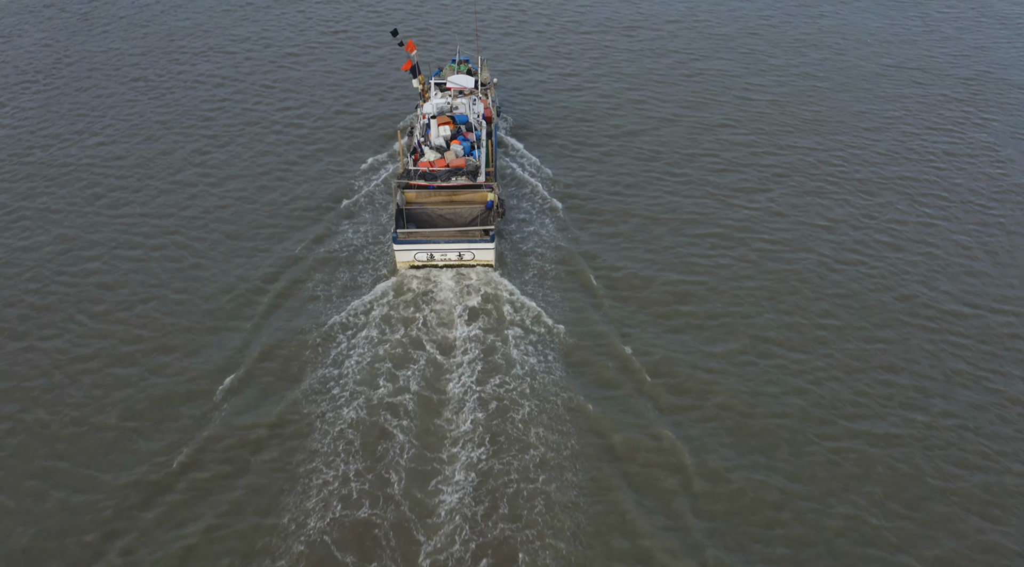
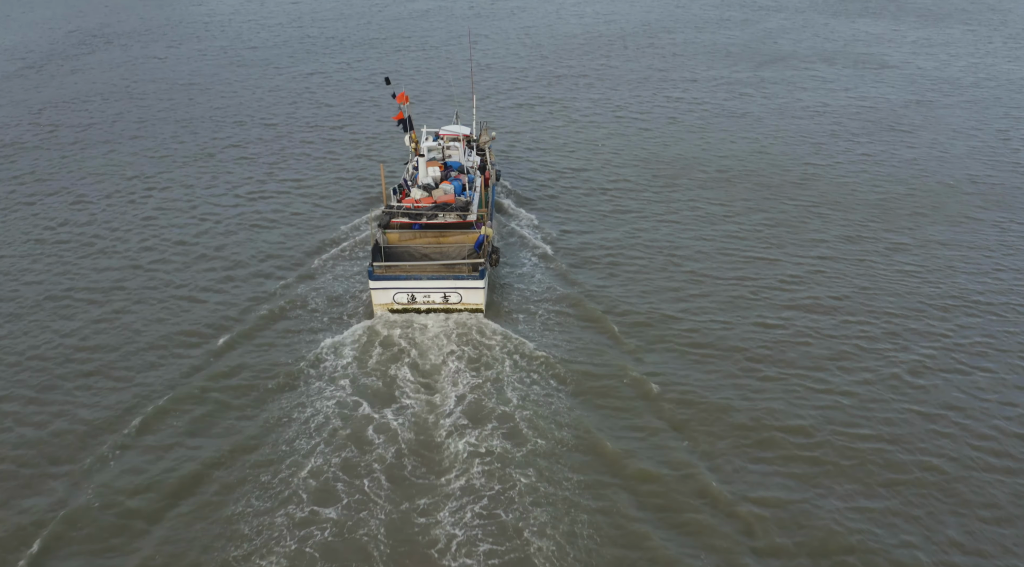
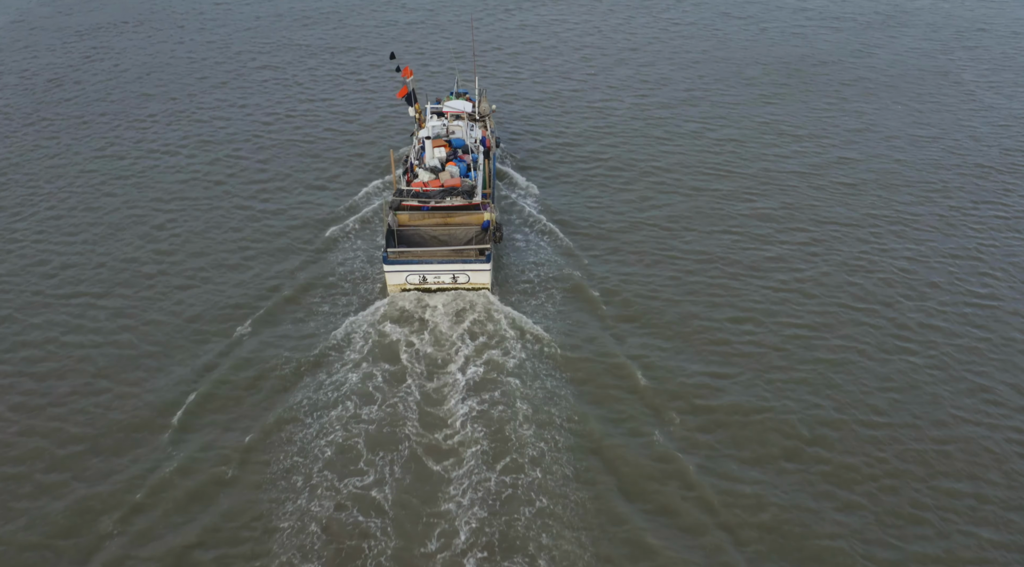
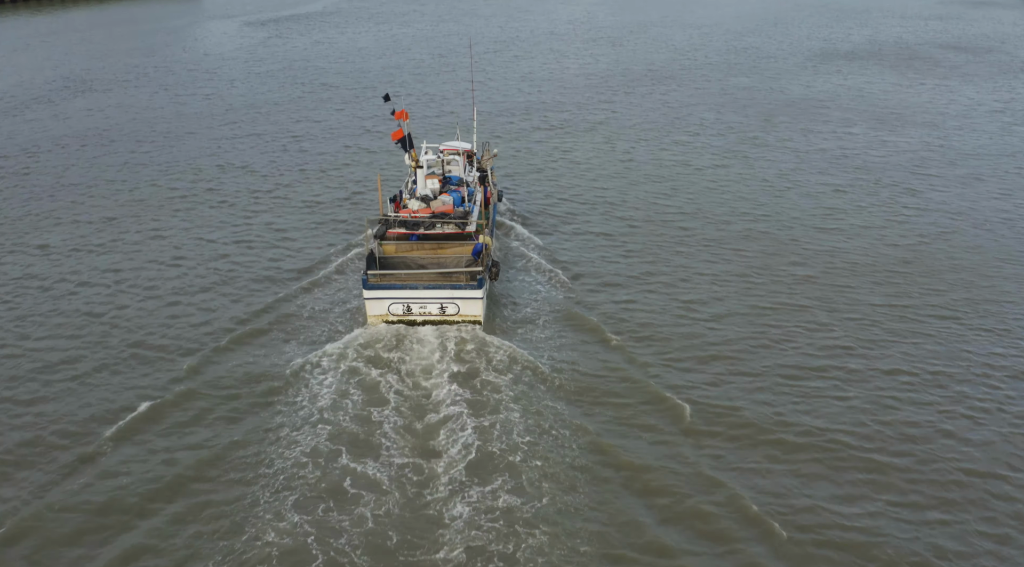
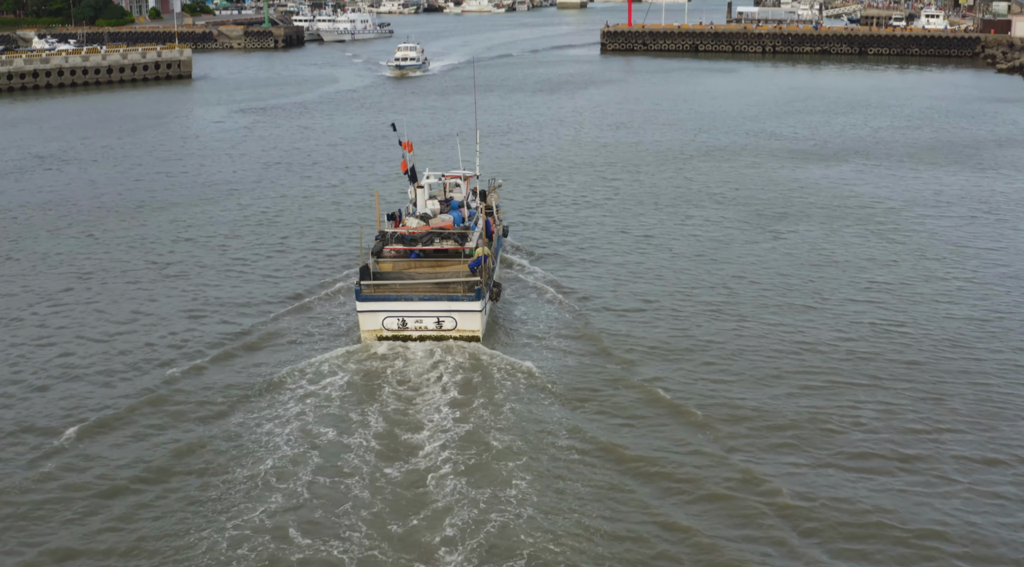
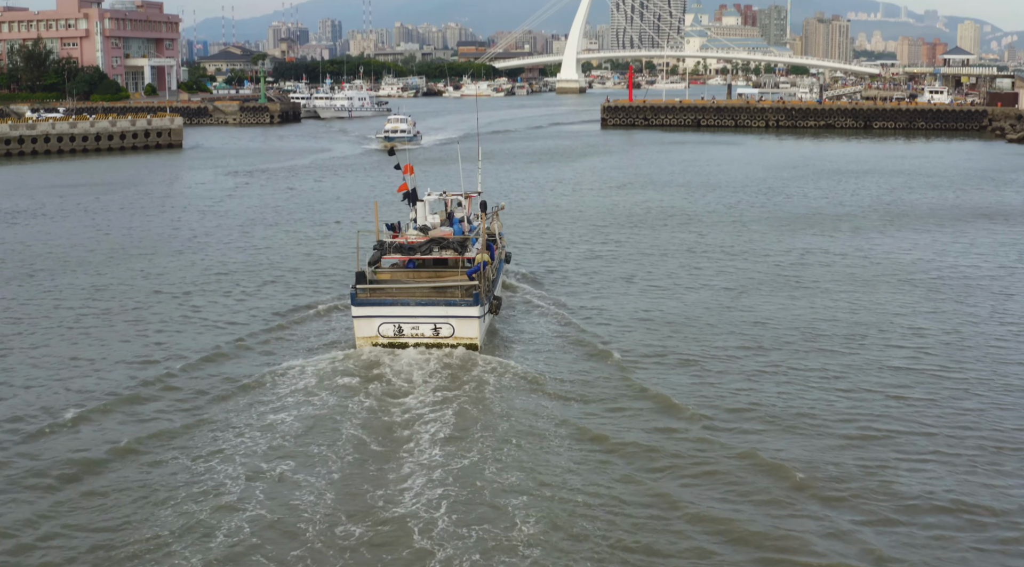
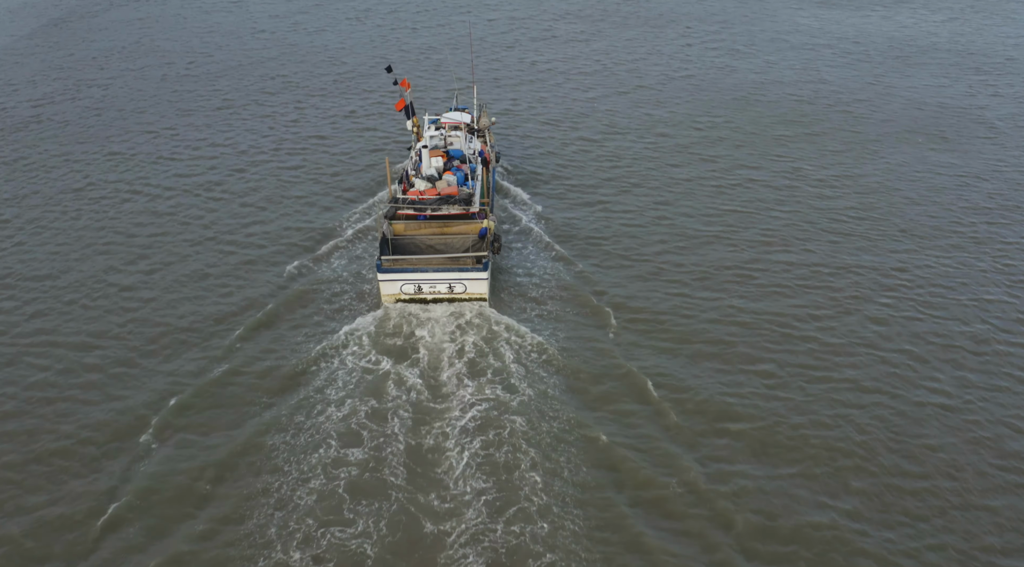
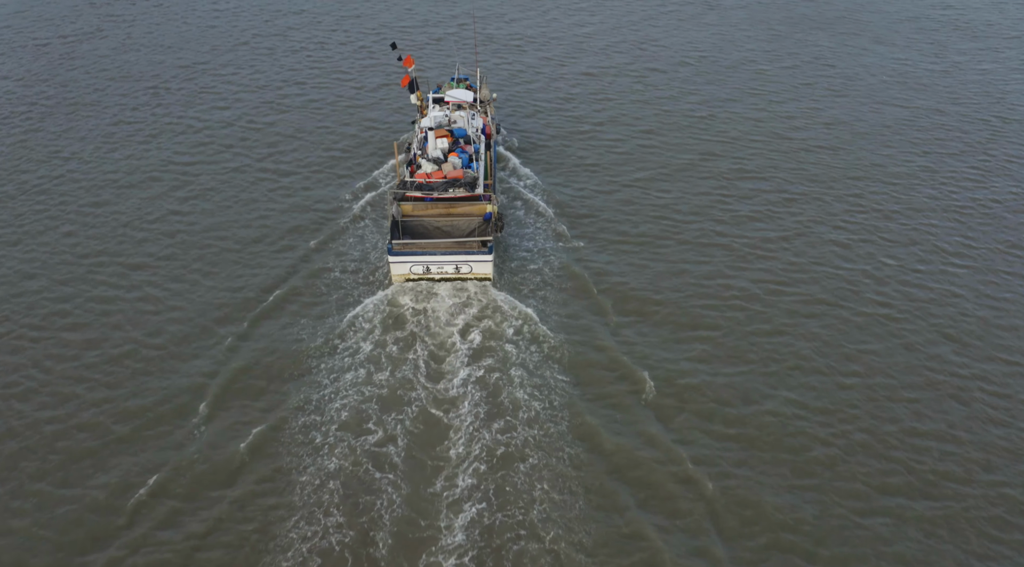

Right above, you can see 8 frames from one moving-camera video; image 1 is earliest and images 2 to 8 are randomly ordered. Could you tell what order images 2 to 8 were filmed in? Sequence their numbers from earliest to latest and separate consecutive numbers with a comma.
8, 3, 7, 2, 4, 5, 6
